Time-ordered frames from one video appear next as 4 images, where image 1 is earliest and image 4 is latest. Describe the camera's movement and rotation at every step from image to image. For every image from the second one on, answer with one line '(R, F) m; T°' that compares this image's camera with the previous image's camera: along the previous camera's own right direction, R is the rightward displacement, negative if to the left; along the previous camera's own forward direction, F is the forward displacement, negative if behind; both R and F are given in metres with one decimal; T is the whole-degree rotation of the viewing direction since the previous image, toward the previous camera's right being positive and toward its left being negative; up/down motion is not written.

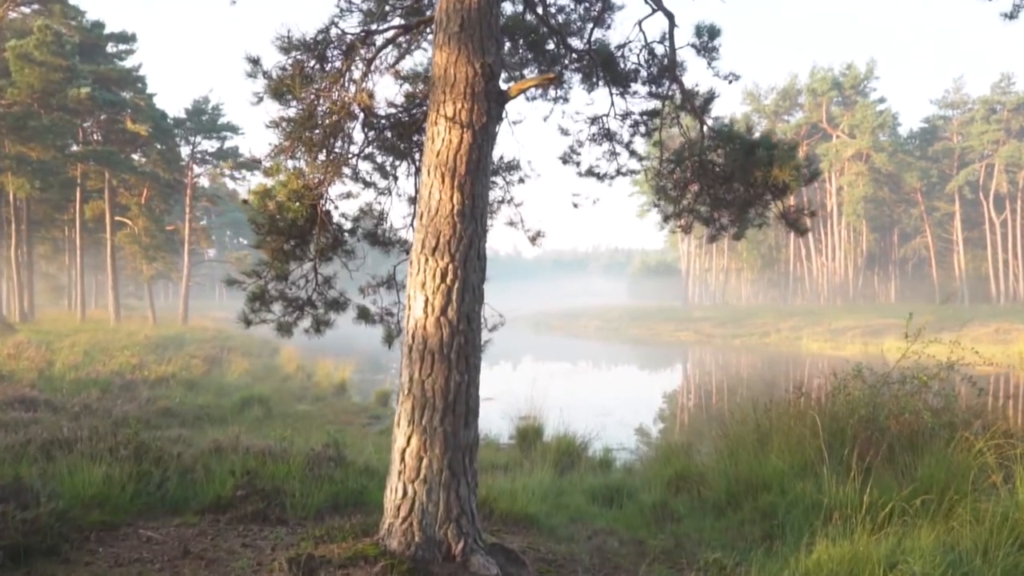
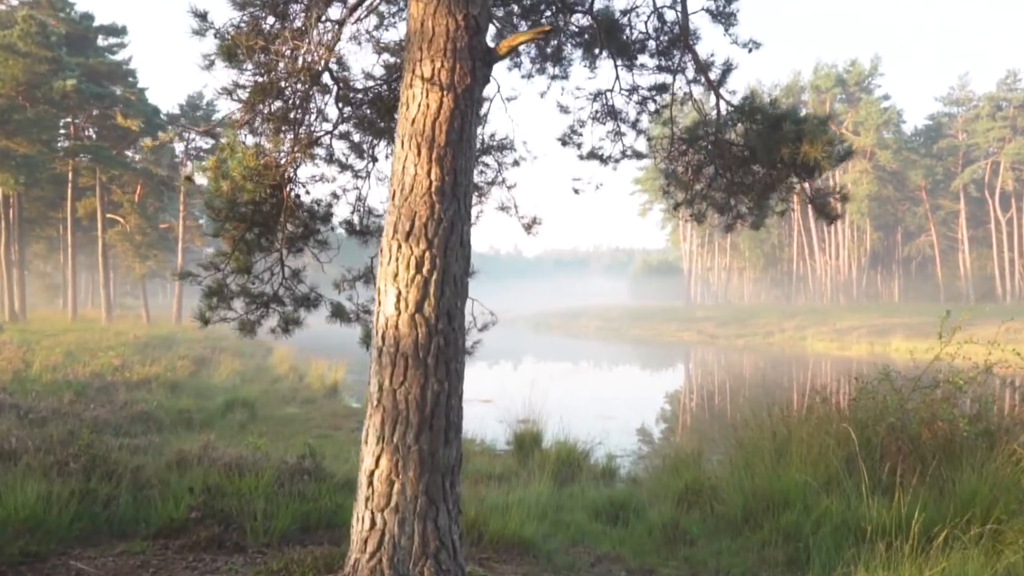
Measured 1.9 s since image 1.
(+0.1, +0.6) m; 0°
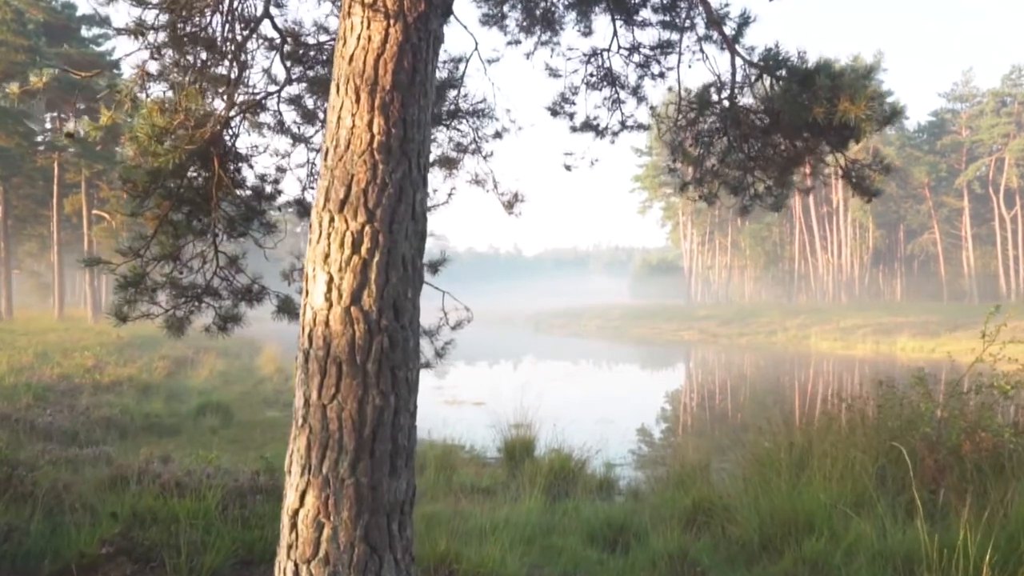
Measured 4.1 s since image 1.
(+0.1, +0.8) m; 0°
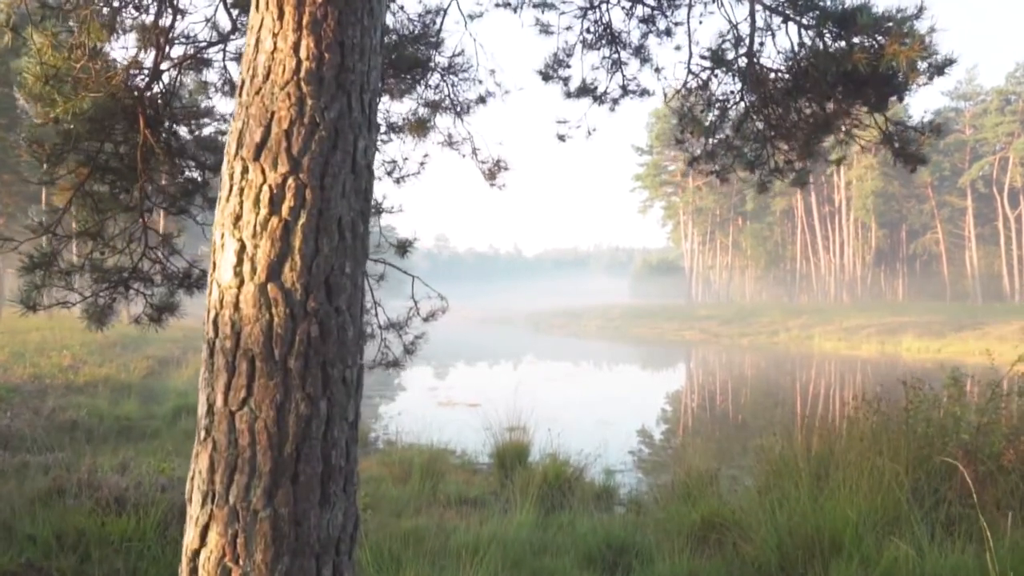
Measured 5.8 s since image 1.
(+0.1, +0.6) m; 0°
